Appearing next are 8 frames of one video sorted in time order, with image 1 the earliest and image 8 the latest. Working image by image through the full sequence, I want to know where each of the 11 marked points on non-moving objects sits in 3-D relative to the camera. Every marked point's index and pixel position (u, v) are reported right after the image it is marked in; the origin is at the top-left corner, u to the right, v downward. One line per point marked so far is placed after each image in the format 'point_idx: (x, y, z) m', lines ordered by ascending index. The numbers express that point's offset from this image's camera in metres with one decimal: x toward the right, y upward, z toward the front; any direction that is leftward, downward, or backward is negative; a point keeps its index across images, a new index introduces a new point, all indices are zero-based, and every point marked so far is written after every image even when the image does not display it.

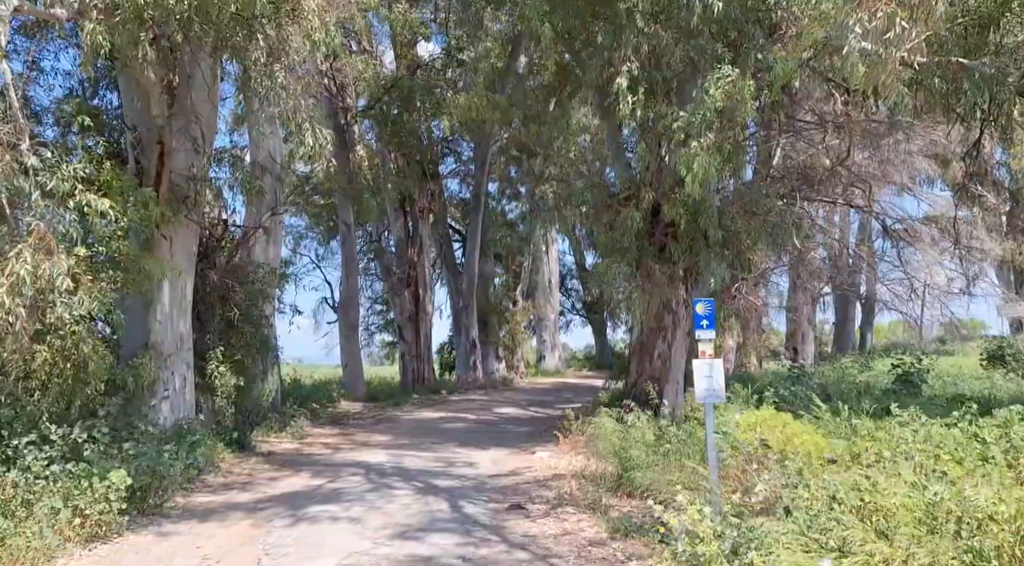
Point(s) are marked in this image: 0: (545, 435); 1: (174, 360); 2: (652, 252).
0: (+0.5, -2.6, +15.4) m
1: (-4.5, -1.0, +12.0) m
2: (+2.3, +0.5, +14.7) m
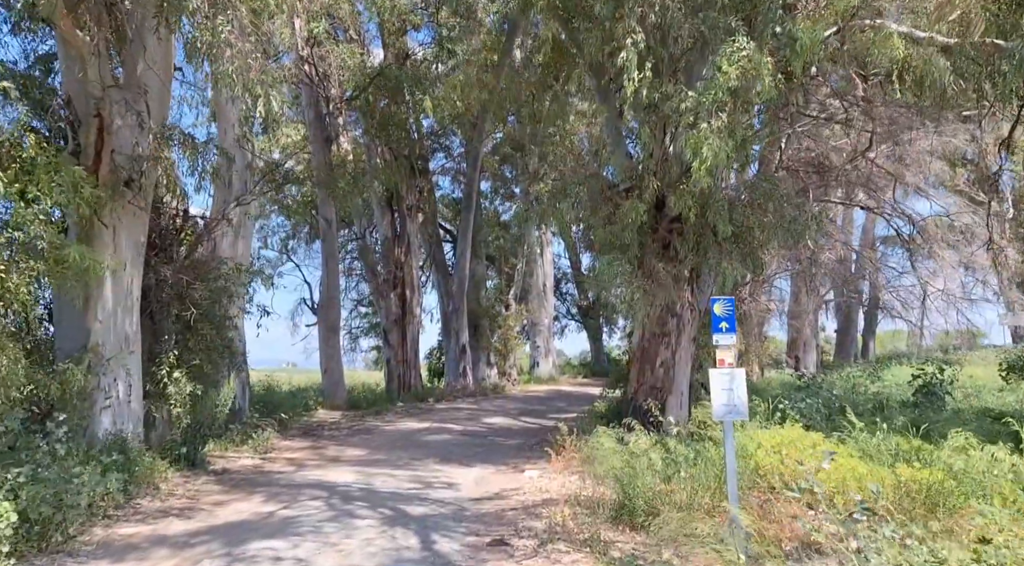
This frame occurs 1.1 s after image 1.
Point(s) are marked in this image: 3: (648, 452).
0: (+0.4, -2.6, +14.0) m
1: (-4.6, -1.0, +10.6) m
2: (+2.1, +0.5, +13.4) m
3: (+1.5, -1.9, +9.8) m
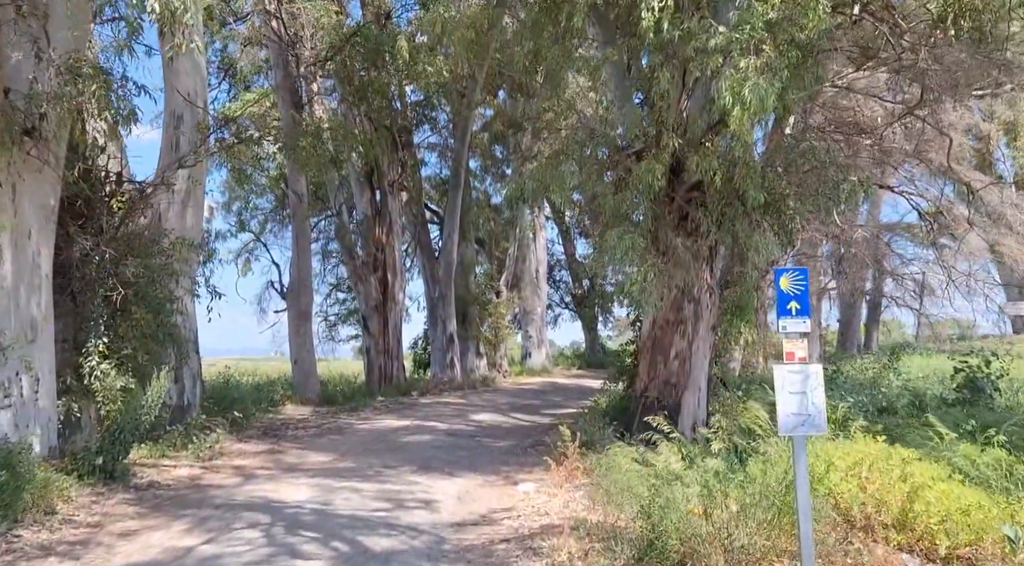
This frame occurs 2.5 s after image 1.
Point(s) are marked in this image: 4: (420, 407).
0: (+0.2, -2.3, +12.1) m
1: (-4.7, -0.7, +8.6) m
2: (+2.0, +0.8, +11.4) m
3: (+1.4, -1.6, +7.9) m
4: (-1.9, -2.6, +18.7) m
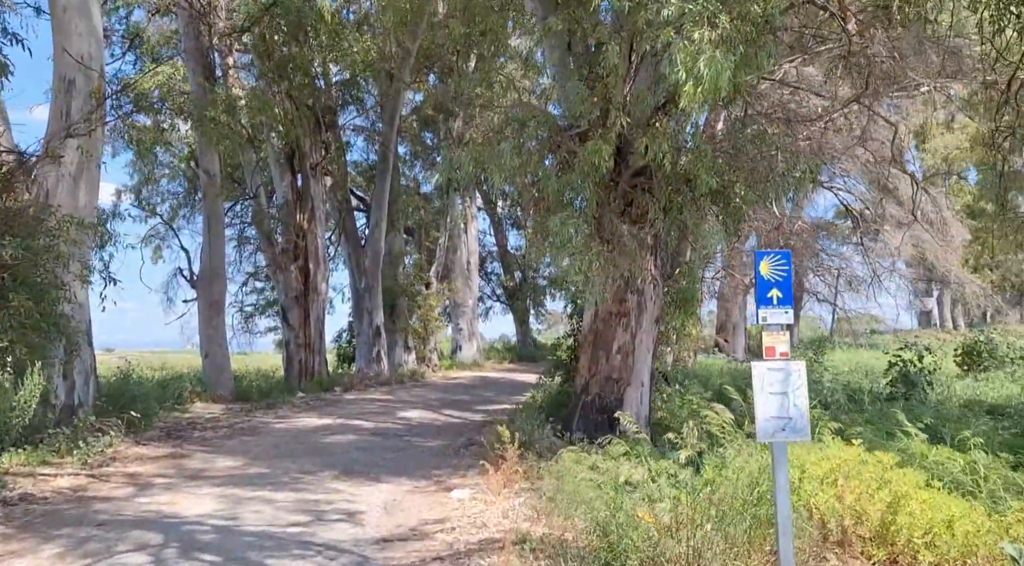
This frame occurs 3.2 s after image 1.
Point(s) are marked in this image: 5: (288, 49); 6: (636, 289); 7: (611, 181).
0: (-0.6, -2.1, +11.2) m
1: (-5.3, -0.5, +7.3) m
2: (+1.2, +0.9, +10.6) m
3: (+0.9, -1.5, +7.1) m
4: (-3.3, -2.3, +17.6) m
5: (-4.4, +4.6, +17.9) m
6: (+1.5, -0.1, +11.0) m
7: (+1.1, +1.2, +10.5) m
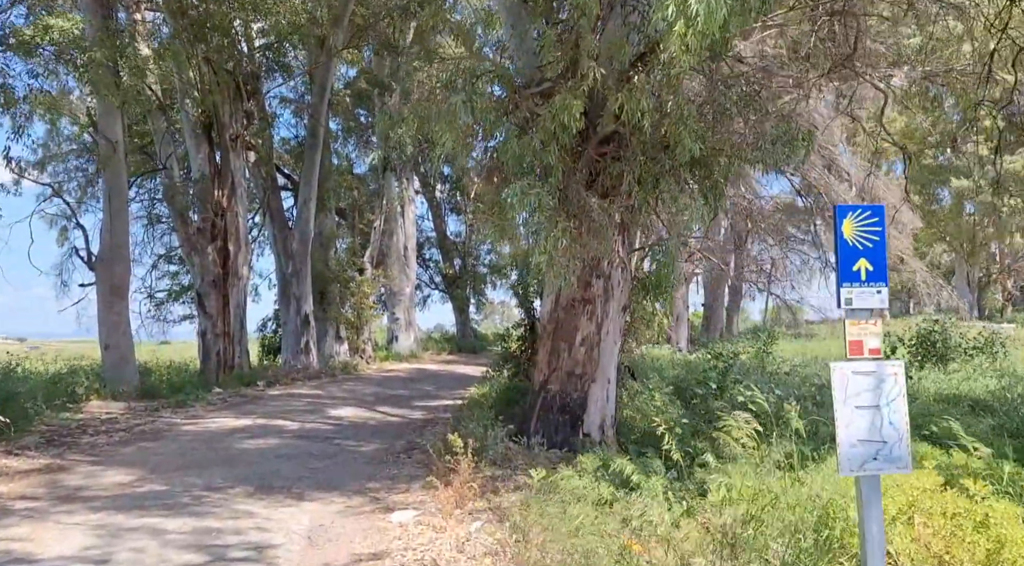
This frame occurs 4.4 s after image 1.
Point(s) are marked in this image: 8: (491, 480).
0: (-1.2, -1.9, +9.6) m
1: (-5.5, -0.3, +5.4) m
2: (+0.7, +1.1, +9.2) m
3: (+0.6, -1.3, +5.6) m
4: (-4.3, -2.1, +15.8) m
5: (-5.4, +4.9, +16.0) m
6: (+1.0, +0.1, +9.6) m
7: (+0.6, +1.4, +9.0) m
8: (-0.2, -1.7, +7.8) m
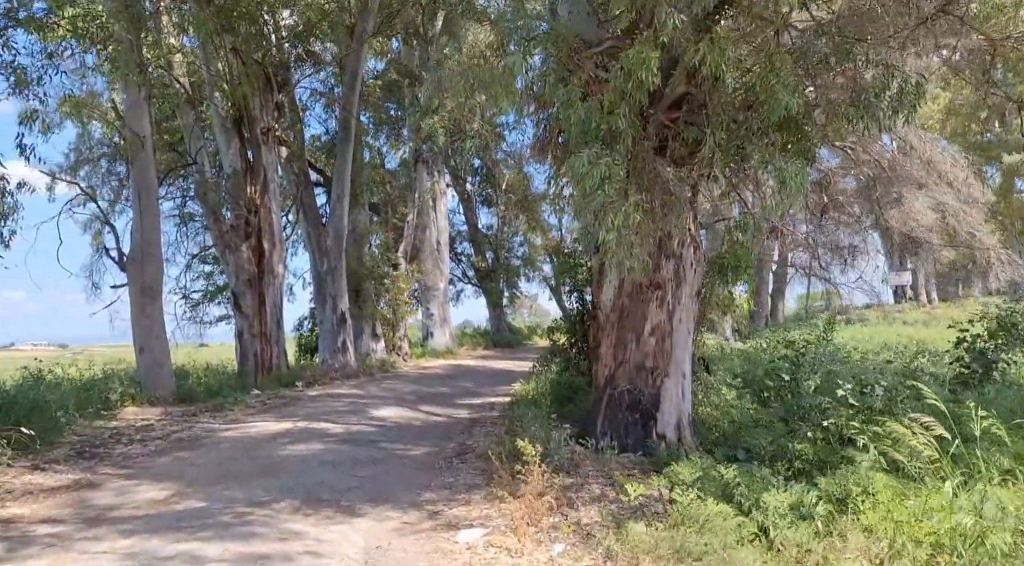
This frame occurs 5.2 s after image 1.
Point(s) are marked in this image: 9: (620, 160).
0: (-0.5, -1.8, +8.8) m
1: (-5.0, -0.4, +4.7) m
2: (+1.3, +1.2, +8.3) m
3: (+1.1, -1.2, +4.8) m
4: (-3.4, -2.0, +15.1) m
5: (-4.8, +5.0, +15.3) m
6: (+1.6, +0.3, +8.7) m
7: (+1.2, +1.5, +8.2) m
8: (+0.4, -1.6, +7.0) m
9: (+0.9, +1.0, +7.6) m
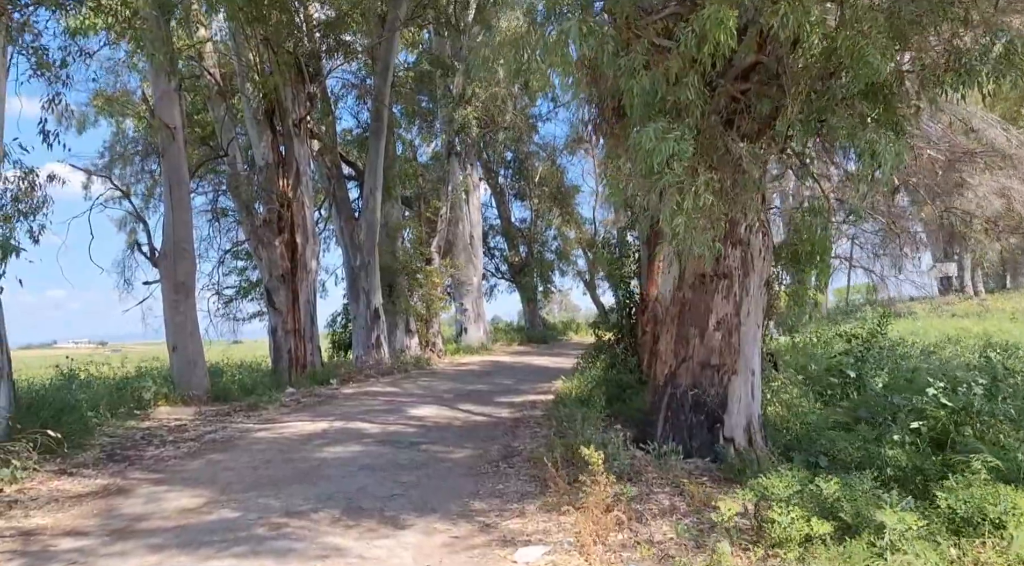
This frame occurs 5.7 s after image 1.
0: (0.0, -1.8, +8.2) m
1: (-4.7, -0.4, +4.2) m
2: (+1.7, +1.3, +7.6) m
3: (+1.5, -1.2, +4.1) m
4: (-2.8, -1.9, +14.6) m
5: (-4.1, +5.1, +14.8) m
6: (+2.0, +0.4, +8.0) m
7: (+1.6, +1.6, +7.5) m
8: (+0.8, -1.5, +6.3) m
9: (+1.3, +1.1, +6.9) m
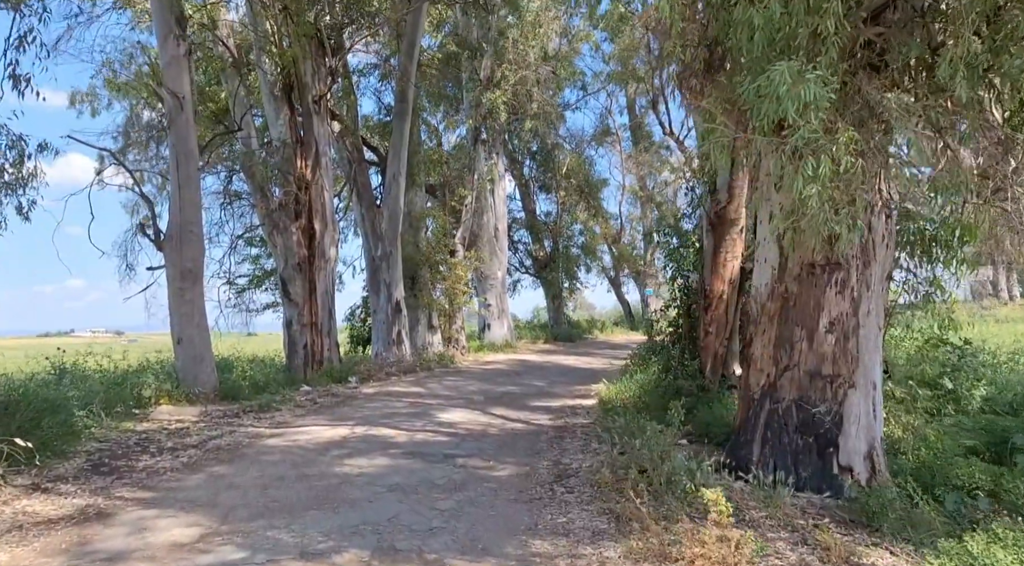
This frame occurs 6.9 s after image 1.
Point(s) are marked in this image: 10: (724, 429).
0: (+0.4, -1.7, +6.8) m
1: (-4.3, -0.2, +2.9) m
2: (+2.2, +1.4, +6.1) m
3: (+1.9, -1.1, +2.6) m
4: (-2.2, -1.7, +13.2) m
5: (-3.4, +5.2, +13.4) m
6: (+2.5, +0.4, +6.5) m
7: (+2.1, +1.7, +6.0) m
8: (+1.3, -1.5, +4.9) m
9: (+1.8, +1.1, +5.4) m
10: (+1.9, -1.3, +8.4) m
